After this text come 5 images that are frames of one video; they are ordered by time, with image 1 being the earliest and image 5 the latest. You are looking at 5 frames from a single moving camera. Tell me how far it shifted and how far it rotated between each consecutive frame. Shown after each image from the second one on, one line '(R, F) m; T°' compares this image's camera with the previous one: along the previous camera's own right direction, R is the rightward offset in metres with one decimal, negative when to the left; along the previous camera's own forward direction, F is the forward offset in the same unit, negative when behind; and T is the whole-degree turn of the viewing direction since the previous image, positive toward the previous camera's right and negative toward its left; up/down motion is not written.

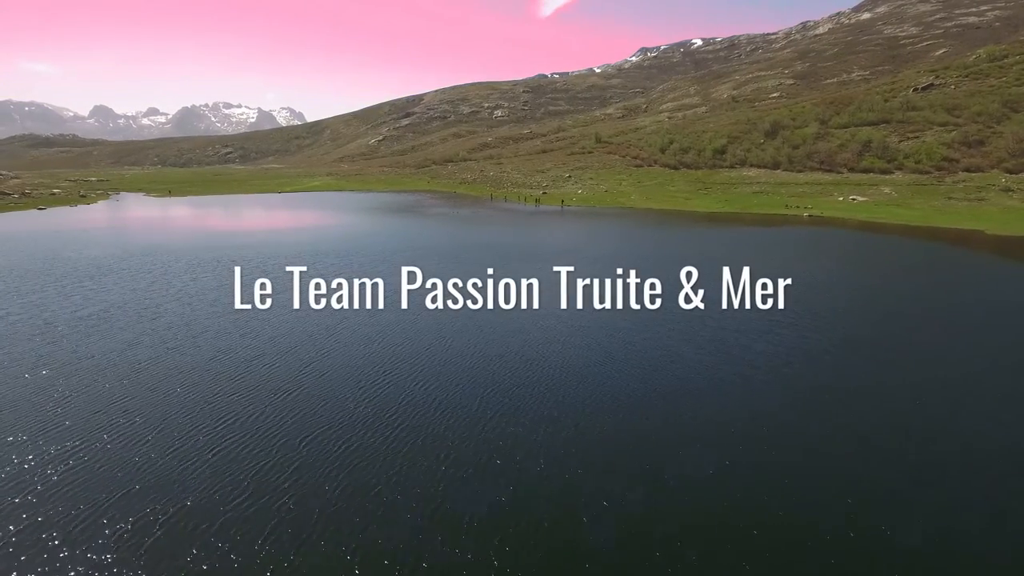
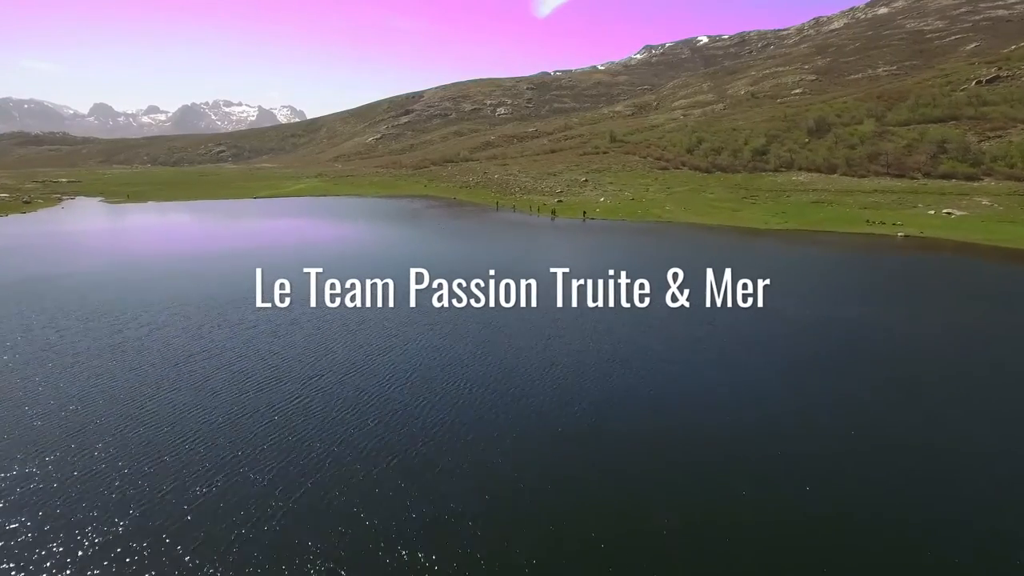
(-0.9, +9.8) m; 0°
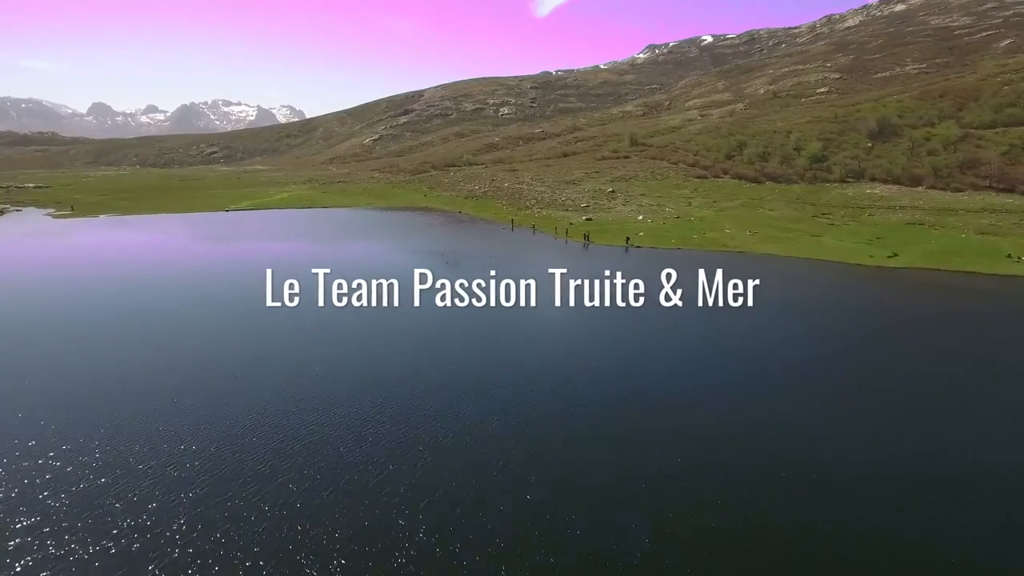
(-1.7, +9.6) m; 0°
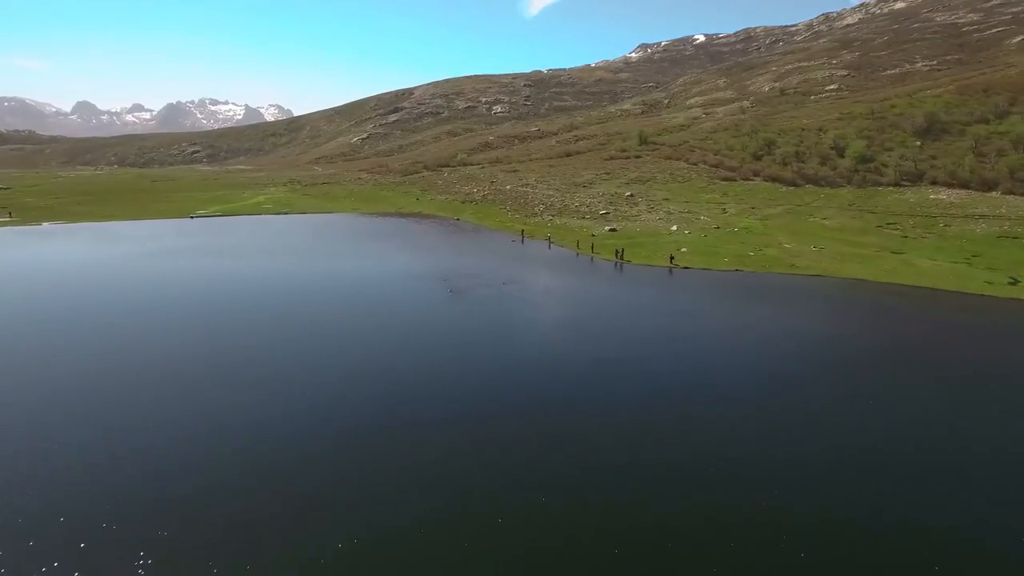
(-1.6, +7.0) m; +1°
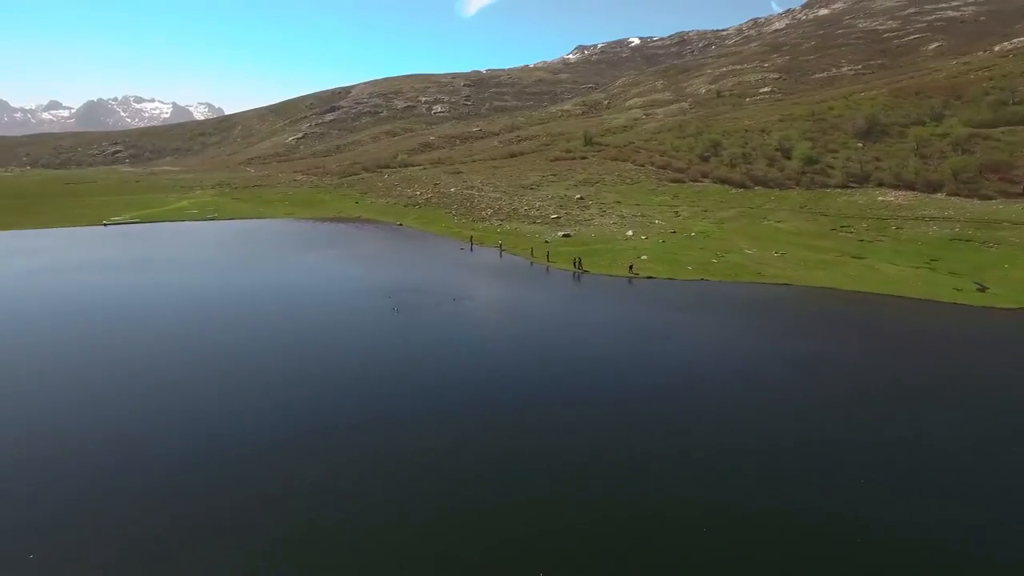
(-0.2, +3.3) m; +6°
